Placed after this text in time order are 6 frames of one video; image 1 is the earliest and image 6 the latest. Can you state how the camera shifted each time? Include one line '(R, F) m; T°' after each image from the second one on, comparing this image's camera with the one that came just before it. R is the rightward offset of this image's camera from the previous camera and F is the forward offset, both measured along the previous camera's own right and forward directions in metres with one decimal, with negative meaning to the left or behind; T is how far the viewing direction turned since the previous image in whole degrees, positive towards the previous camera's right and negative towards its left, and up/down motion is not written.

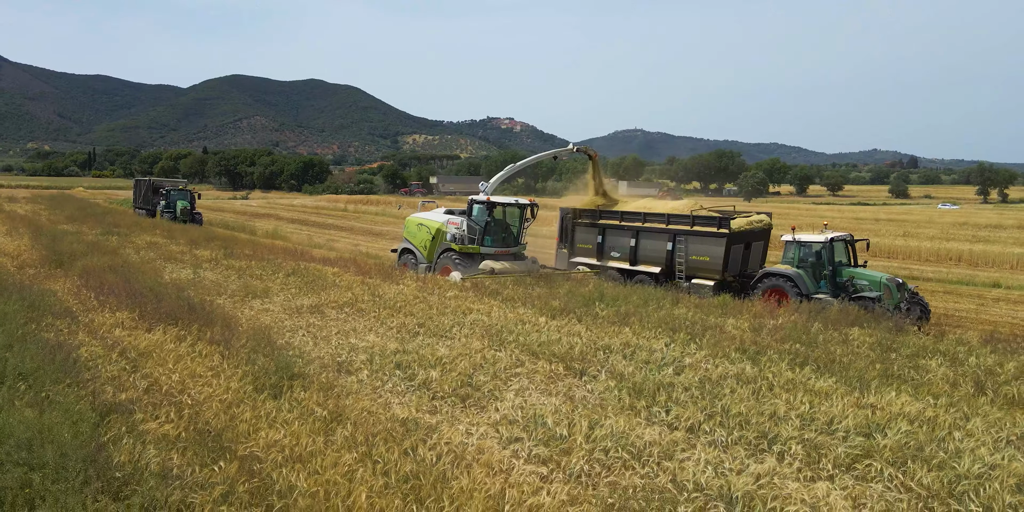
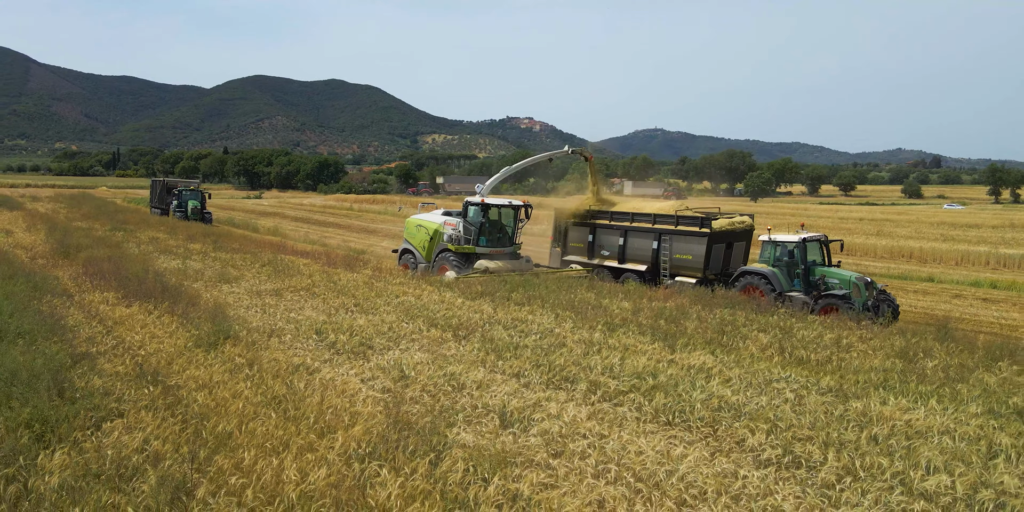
(+1.5, -1.6) m; -2°
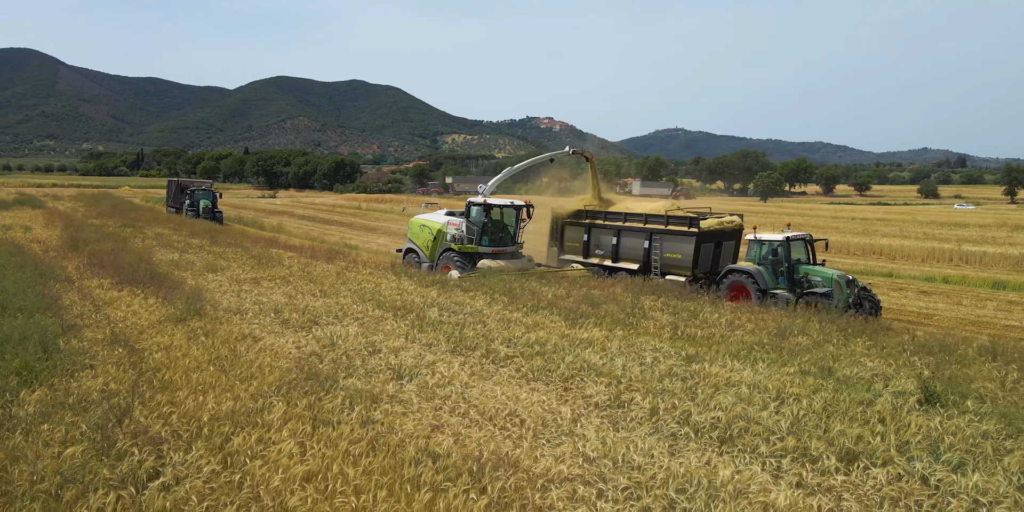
(+1.2, -1.2) m; -2°
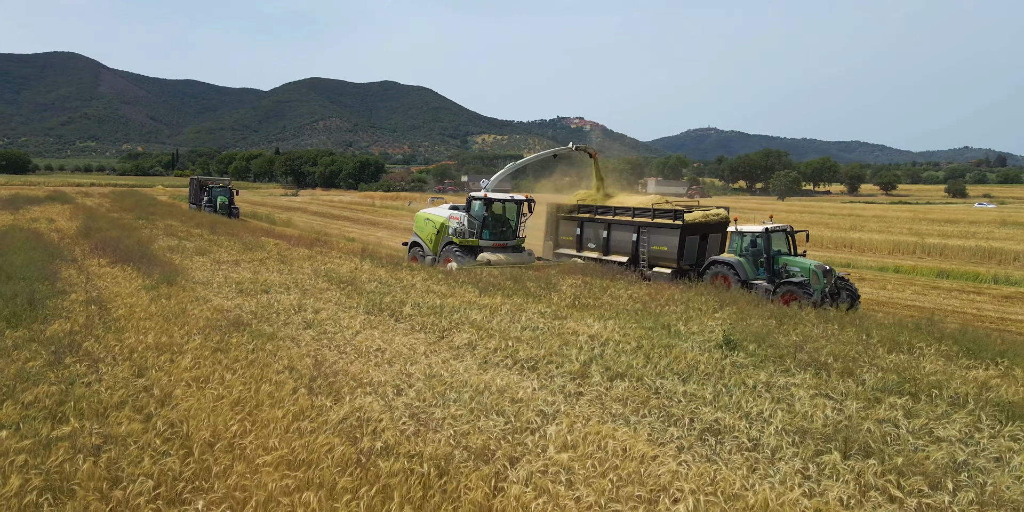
(+1.7, -1.4) m; -2°
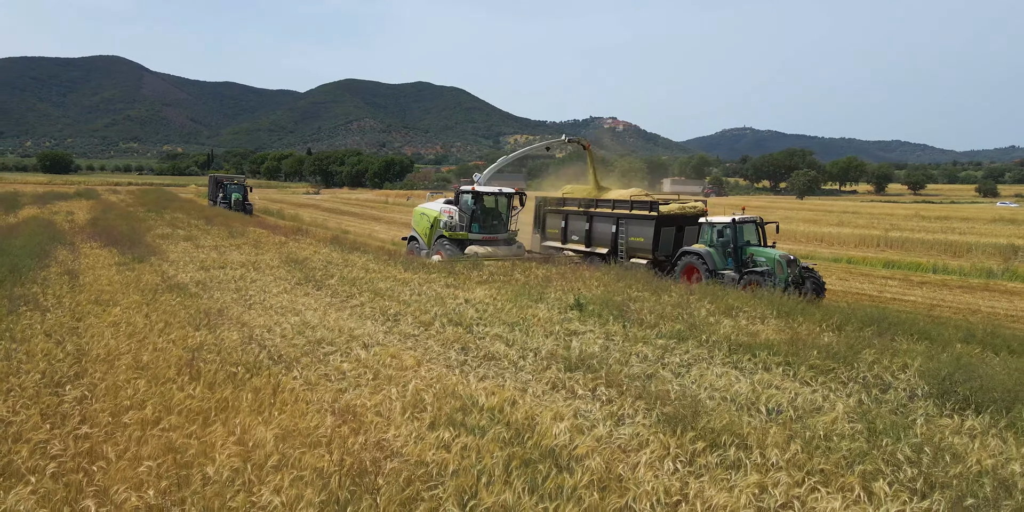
(+1.9, -1.3) m; -2°
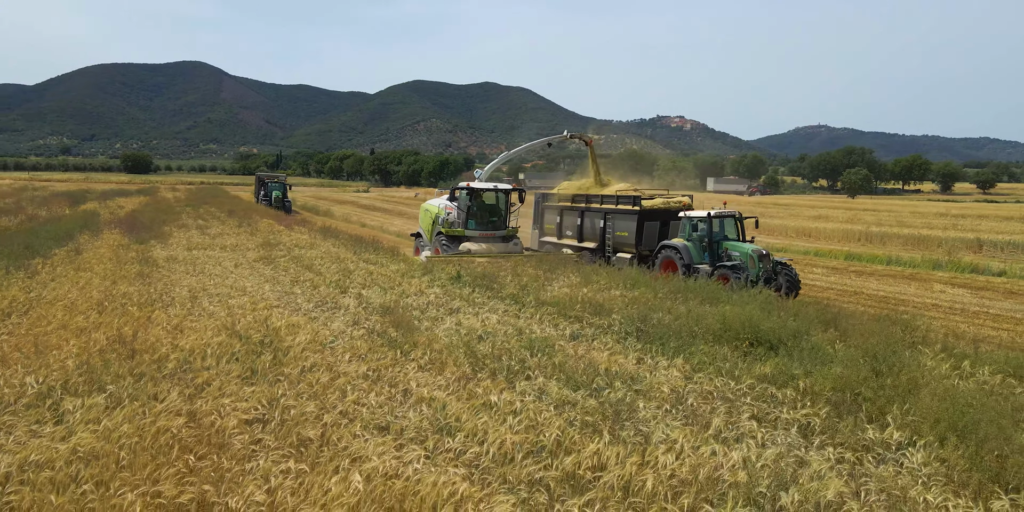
(+2.5, -1.6) m; -5°
